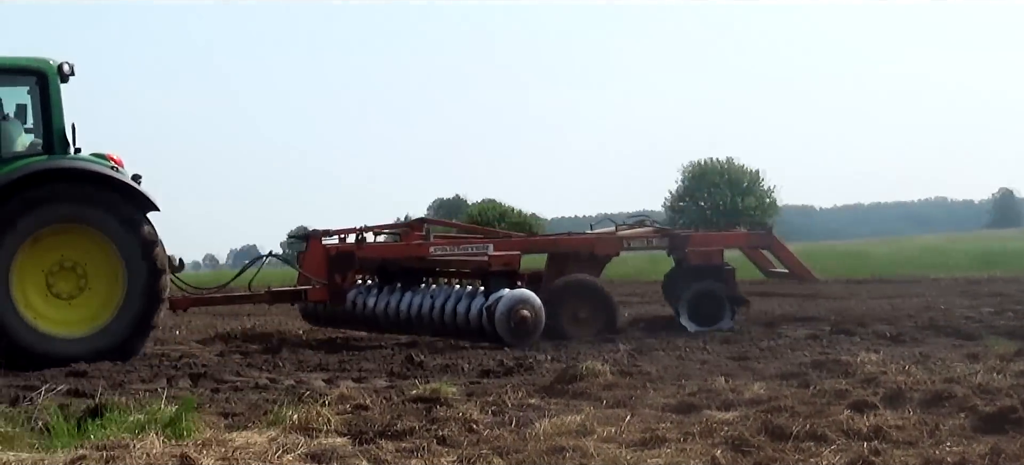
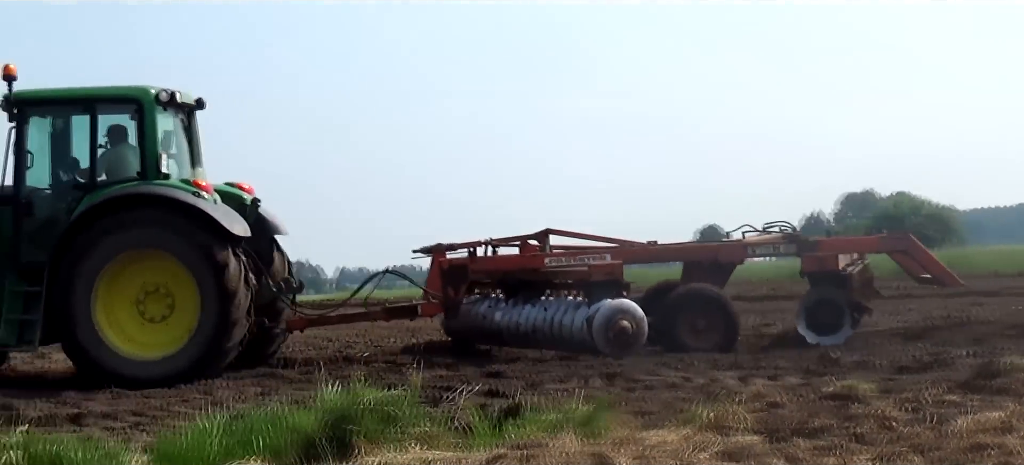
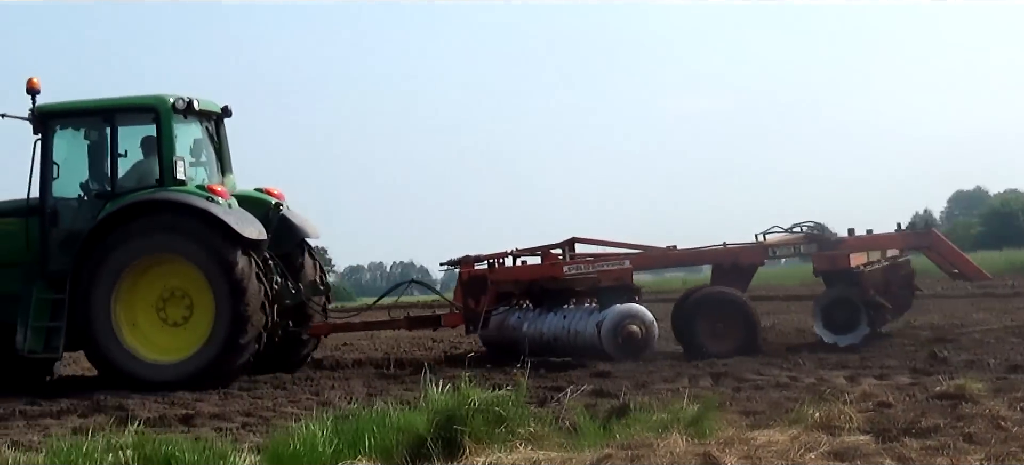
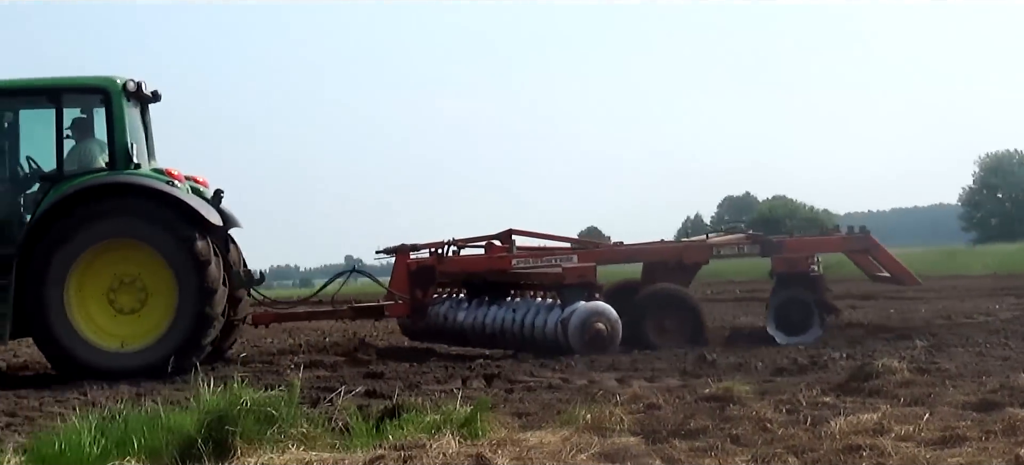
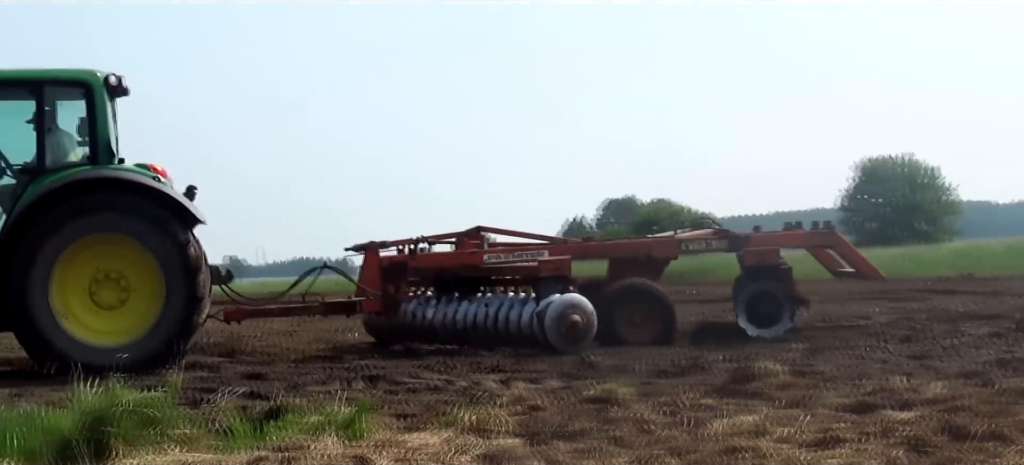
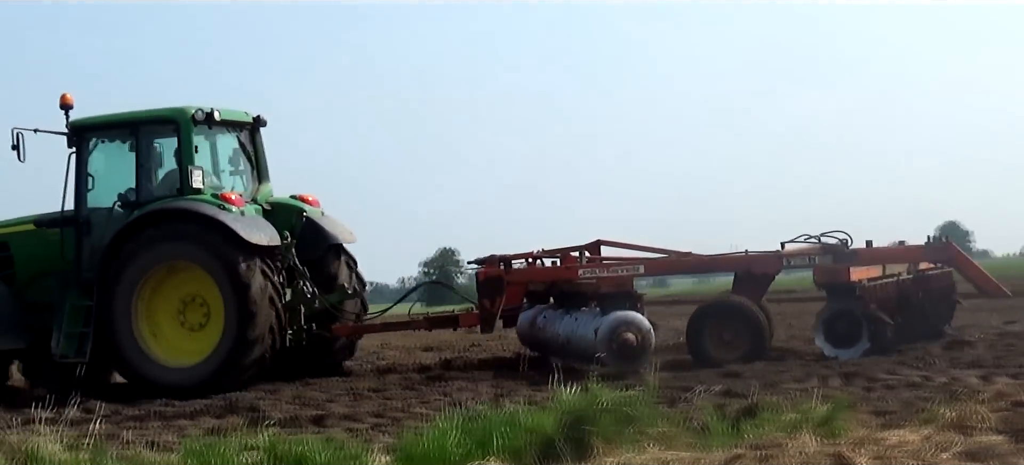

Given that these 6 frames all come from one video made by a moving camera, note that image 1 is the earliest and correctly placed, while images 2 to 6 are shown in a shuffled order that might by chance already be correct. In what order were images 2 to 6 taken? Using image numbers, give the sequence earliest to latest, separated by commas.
5, 4, 2, 3, 6
